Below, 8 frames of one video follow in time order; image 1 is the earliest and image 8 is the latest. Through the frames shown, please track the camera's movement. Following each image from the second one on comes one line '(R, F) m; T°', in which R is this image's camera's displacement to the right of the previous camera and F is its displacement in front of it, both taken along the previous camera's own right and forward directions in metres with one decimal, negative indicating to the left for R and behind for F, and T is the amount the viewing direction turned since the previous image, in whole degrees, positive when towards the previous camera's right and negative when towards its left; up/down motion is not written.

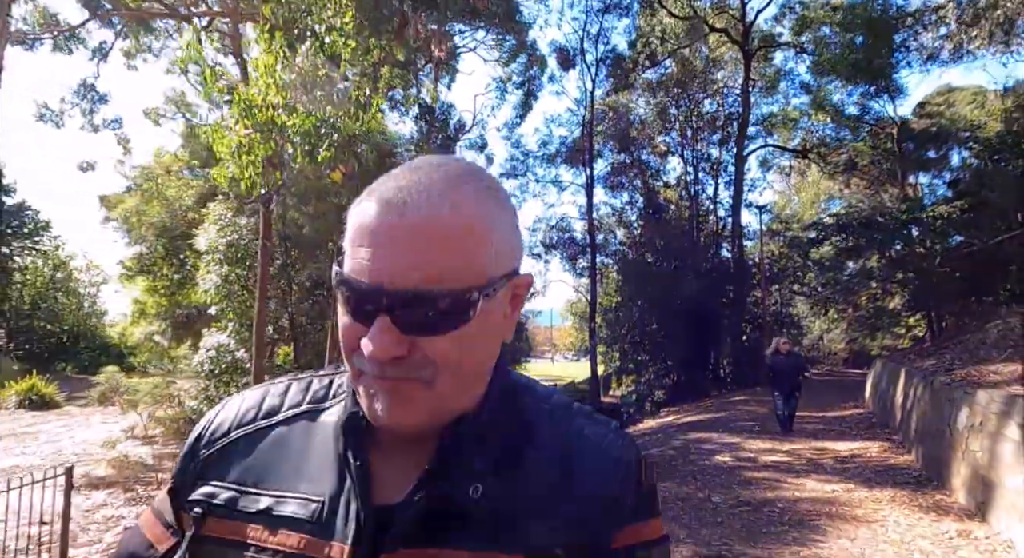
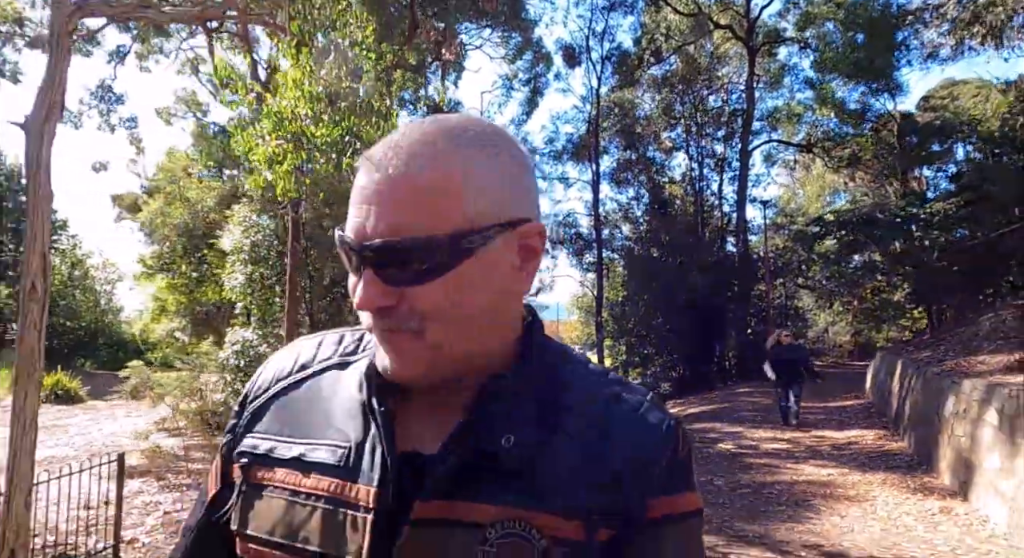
(-0.1, -0.4) m; -1°
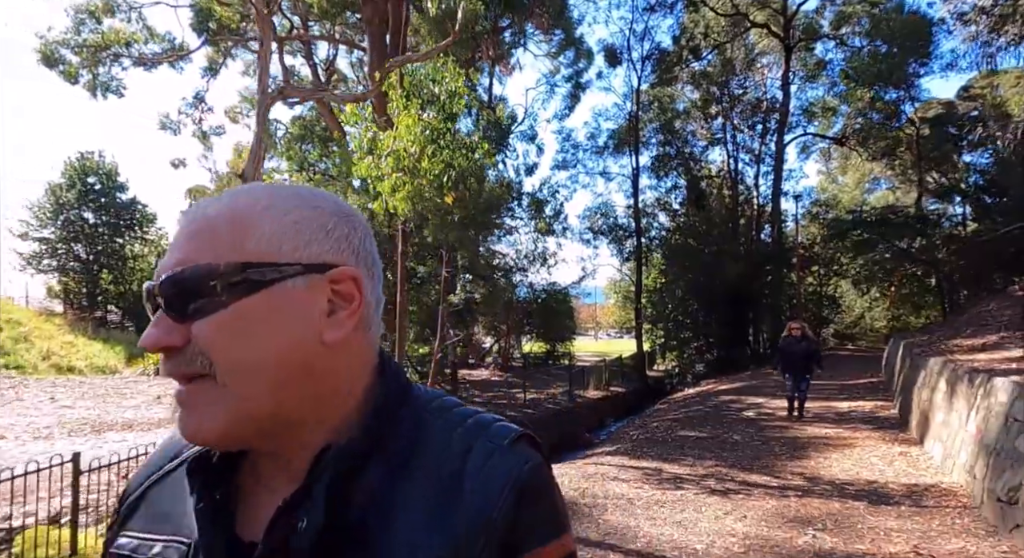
(-0.4, -1.7) m; -4°
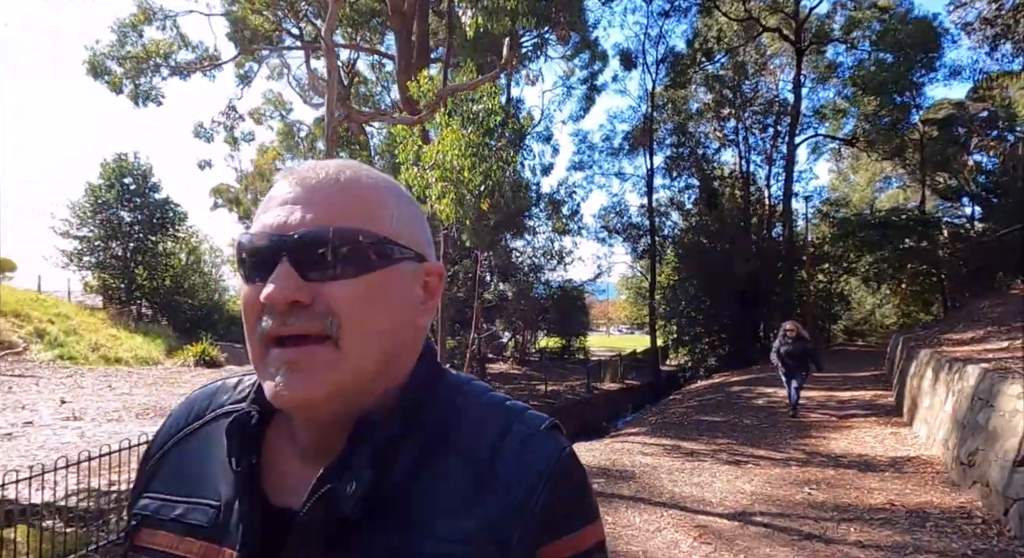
(-0.3, -0.9) m; -1°
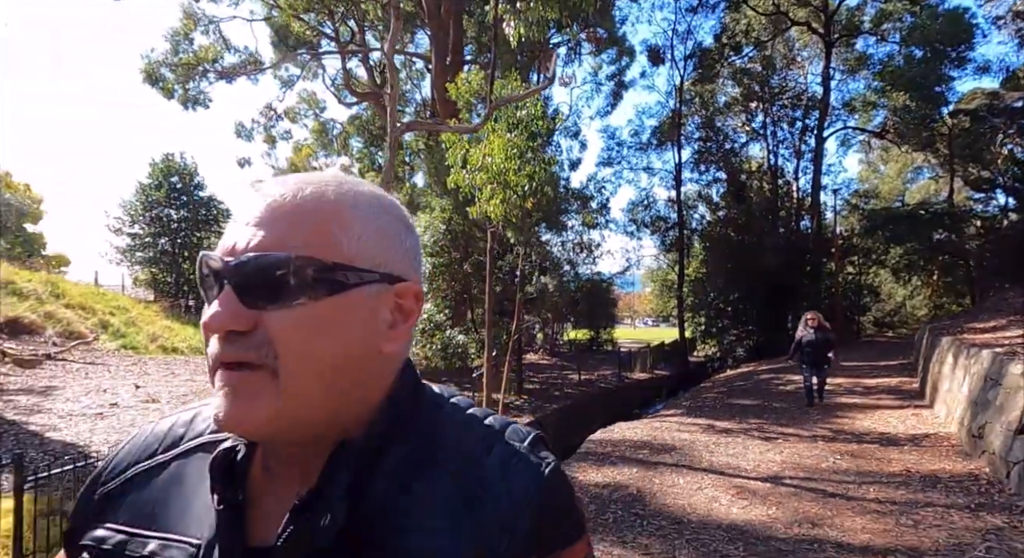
(-0.3, -0.7) m; -2°
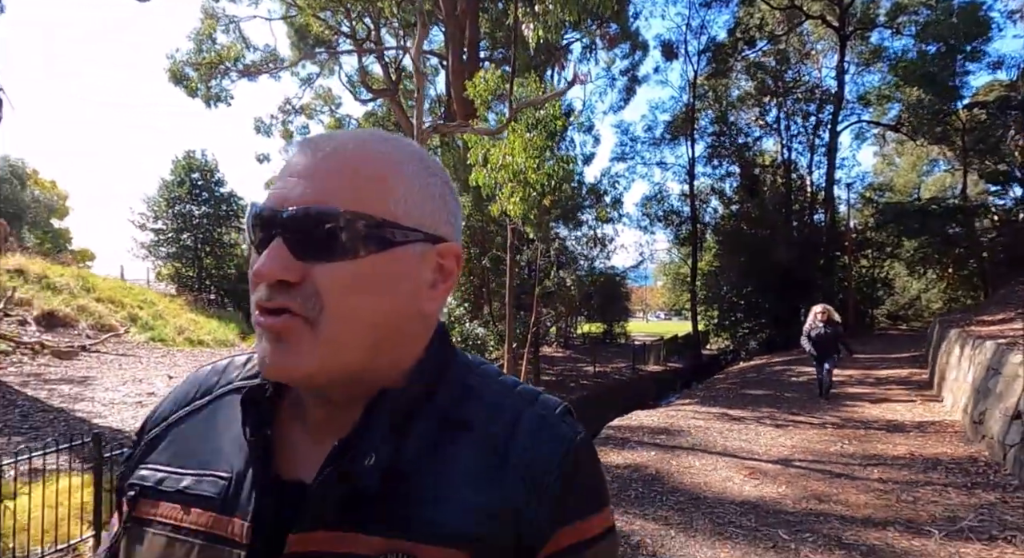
(-0.1, -0.4) m; -1°
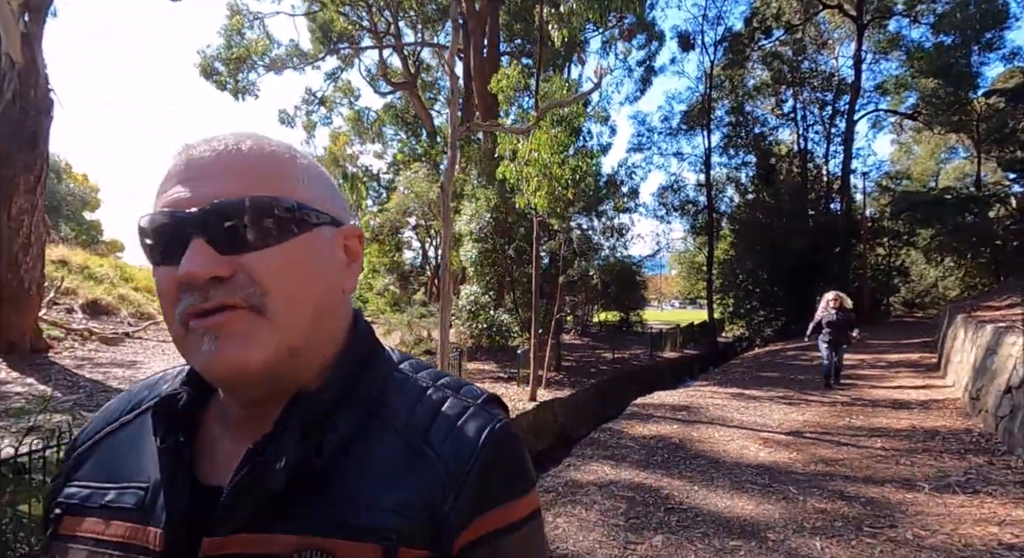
(-0.2, -0.6) m; -1°
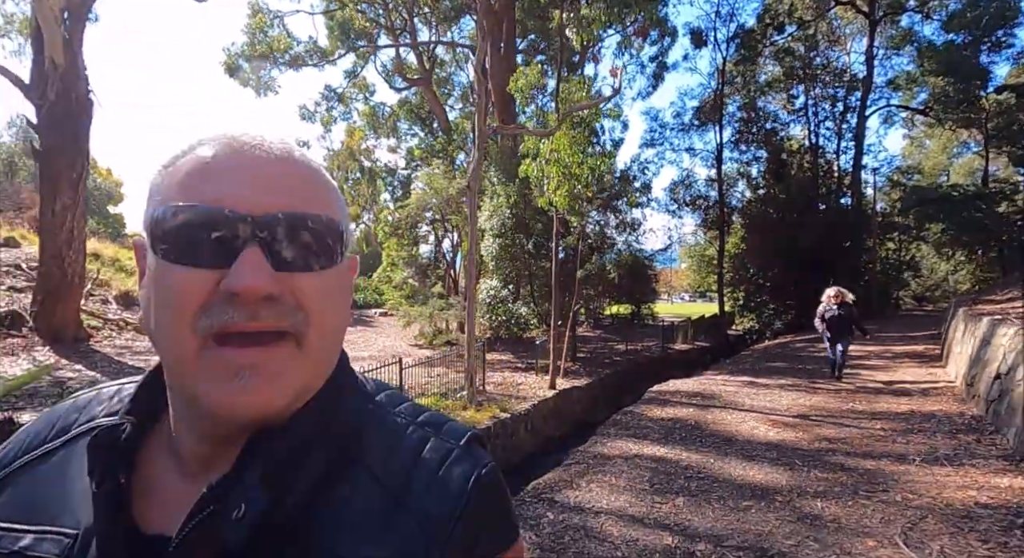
(-0.2, -0.6) m; -1°
